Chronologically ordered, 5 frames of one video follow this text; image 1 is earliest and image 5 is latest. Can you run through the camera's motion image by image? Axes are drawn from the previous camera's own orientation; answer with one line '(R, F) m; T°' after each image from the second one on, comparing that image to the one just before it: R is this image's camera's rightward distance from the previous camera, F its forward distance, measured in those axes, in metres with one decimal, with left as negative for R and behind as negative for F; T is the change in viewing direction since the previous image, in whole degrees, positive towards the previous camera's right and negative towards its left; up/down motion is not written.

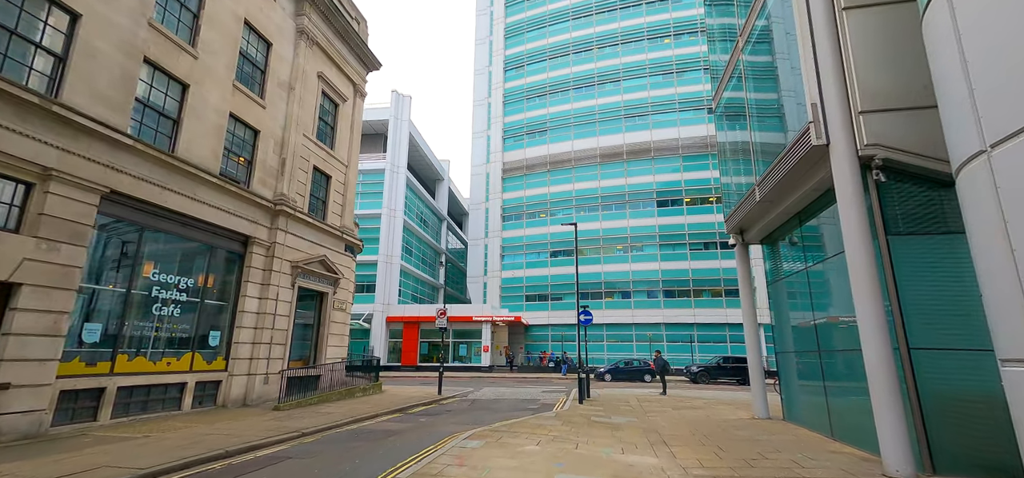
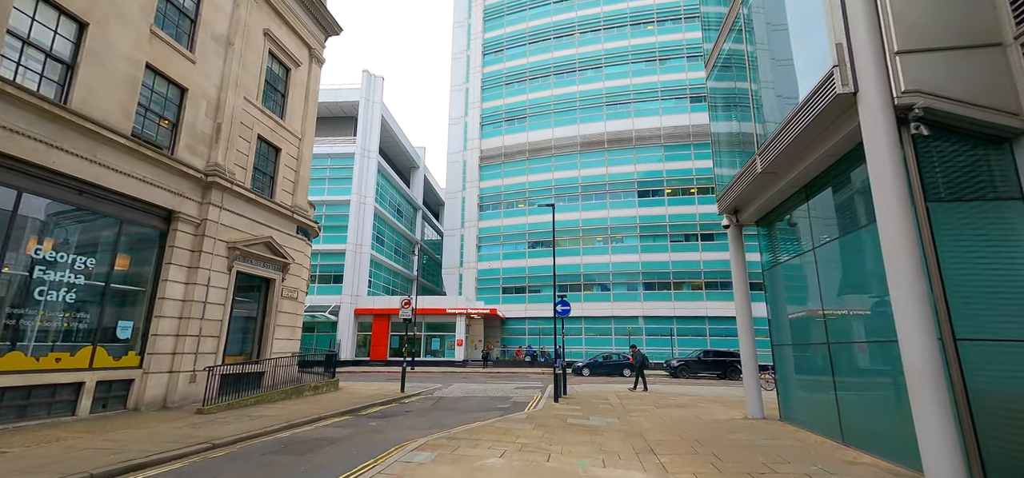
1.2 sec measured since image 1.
(+0.3, +1.6) m; +3°
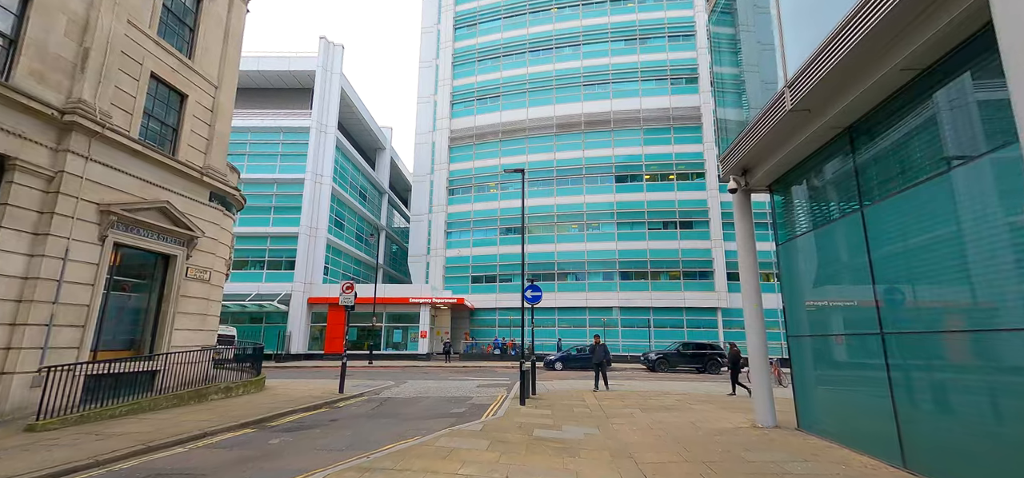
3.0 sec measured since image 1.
(+0.4, +2.5) m; +3°
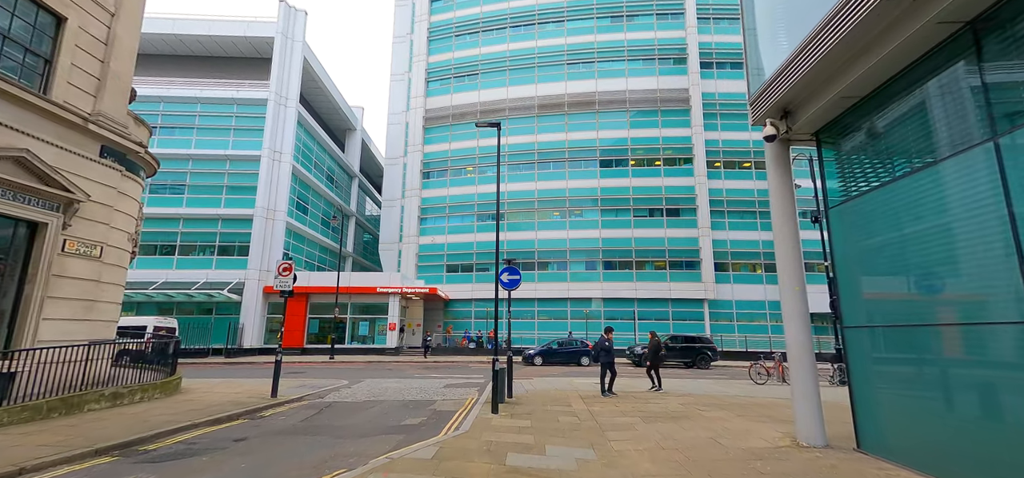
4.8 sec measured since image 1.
(+0.2, +2.4) m; +3°
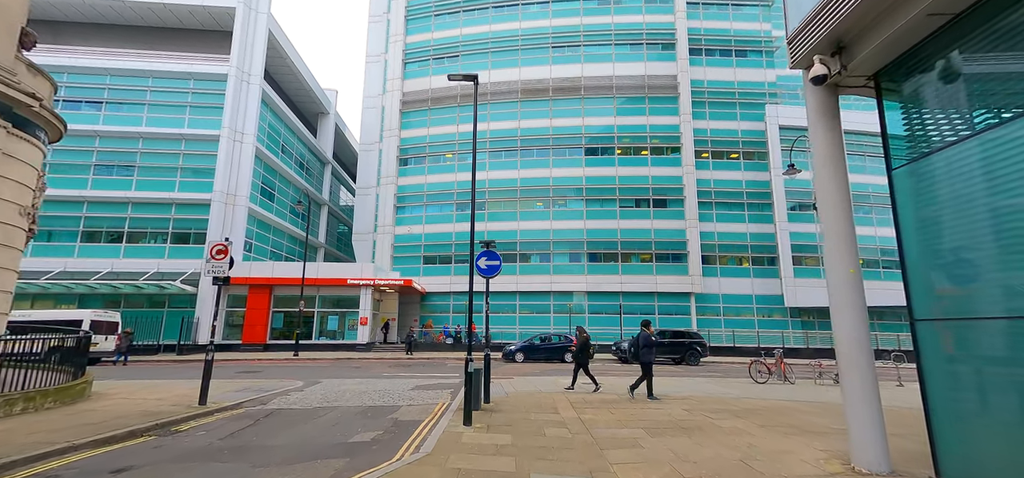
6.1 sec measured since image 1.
(+0.1, +1.7) m; +2°
